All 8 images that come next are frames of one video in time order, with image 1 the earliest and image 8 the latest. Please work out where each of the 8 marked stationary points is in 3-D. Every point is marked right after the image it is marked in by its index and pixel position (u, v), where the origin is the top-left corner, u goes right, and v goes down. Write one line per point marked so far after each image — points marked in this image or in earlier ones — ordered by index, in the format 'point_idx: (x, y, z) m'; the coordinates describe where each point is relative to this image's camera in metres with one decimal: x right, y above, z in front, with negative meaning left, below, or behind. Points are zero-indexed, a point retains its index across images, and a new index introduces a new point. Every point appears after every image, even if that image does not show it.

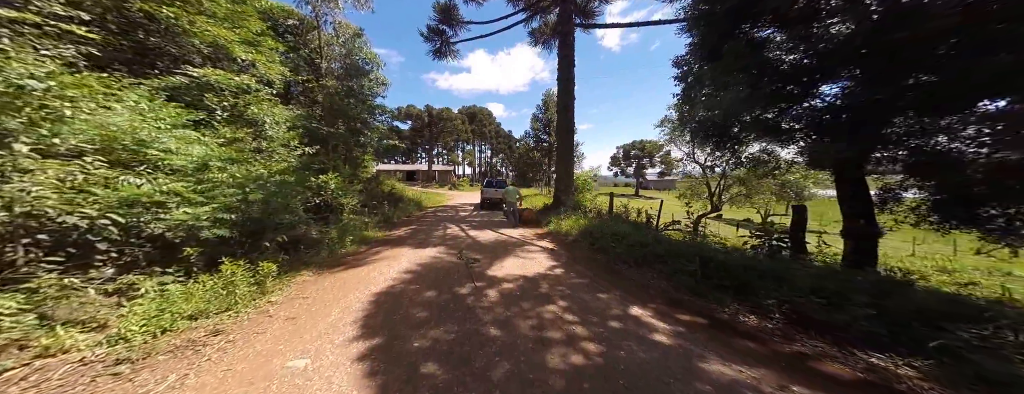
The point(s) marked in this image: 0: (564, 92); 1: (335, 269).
0: (+2.3, +4.5, +11.5) m
1: (-3.4, -1.4, +4.9) m
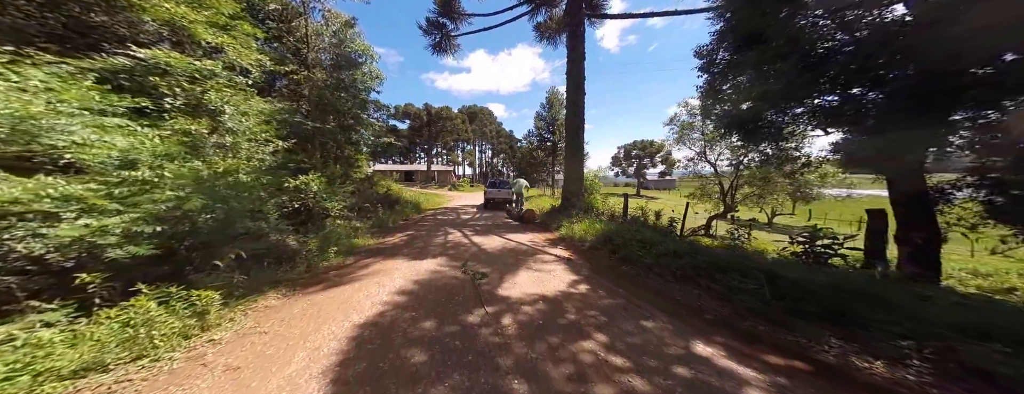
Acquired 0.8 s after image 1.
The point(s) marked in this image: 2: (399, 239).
0: (+2.5, +4.4, +10.7) m
1: (-3.1, -1.4, +4.0) m
2: (-3.3, -1.2, +7.6) m
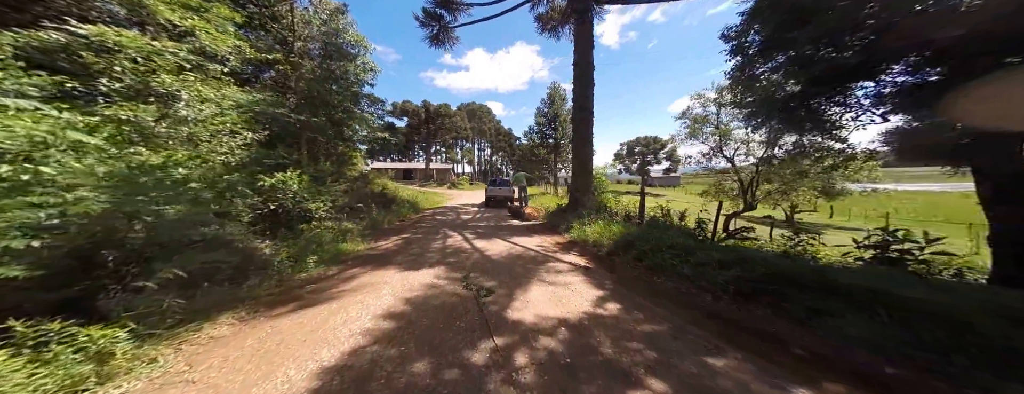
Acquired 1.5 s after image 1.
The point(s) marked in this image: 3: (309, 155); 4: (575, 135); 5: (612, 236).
0: (+2.6, +4.4, +9.8) m
1: (-2.9, -1.4, +3.2) m
2: (-3.1, -1.2, +6.8) m
3: (-7.1, +1.4, +9.2) m
4: (+2.5, +2.3, +10.0) m
5: (+2.4, -0.9, +6.3) m
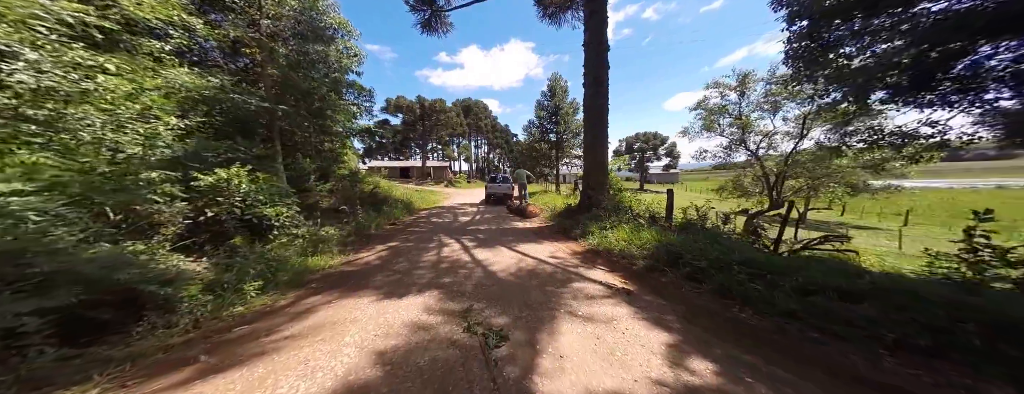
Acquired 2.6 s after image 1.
0: (+2.8, +4.5, +8.6) m
1: (-2.7, -1.4, +1.9) m
2: (-2.9, -1.2, +5.5) m
3: (-6.9, +1.4, +7.9) m
4: (+2.6, +2.4, +8.8) m
5: (+2.6, -0.9, +5.1) m
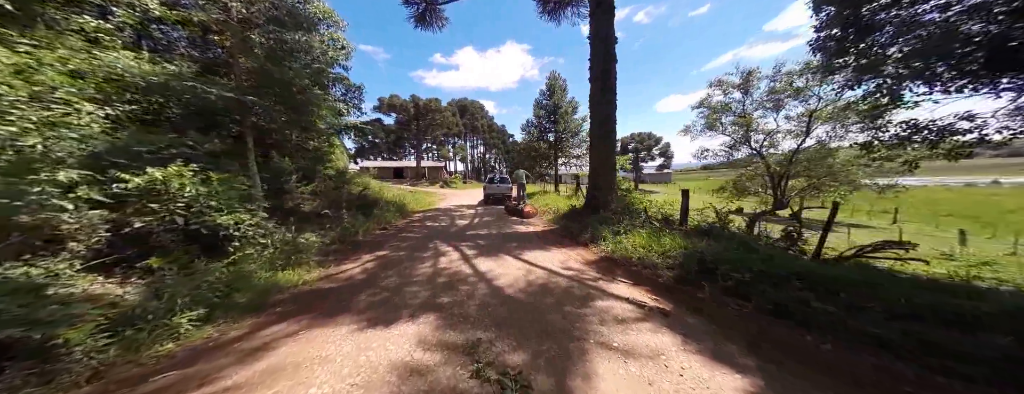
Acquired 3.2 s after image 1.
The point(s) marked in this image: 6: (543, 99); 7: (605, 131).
0: (+2.8, +4.4, +8.1) m
1: (-2.5, -1.5, +1.2) m
2: (-2.8, -1.2, +4.8) m
3: (-6.9, +1.3, +7.1) m
4: (+2.6, +2.3, +8.3) m
5: (+2.7, -0.9, +4.6) m
6: (+2.3, +7.0, +18.6) m
7: (+2.9, +2.0, +8.1) m
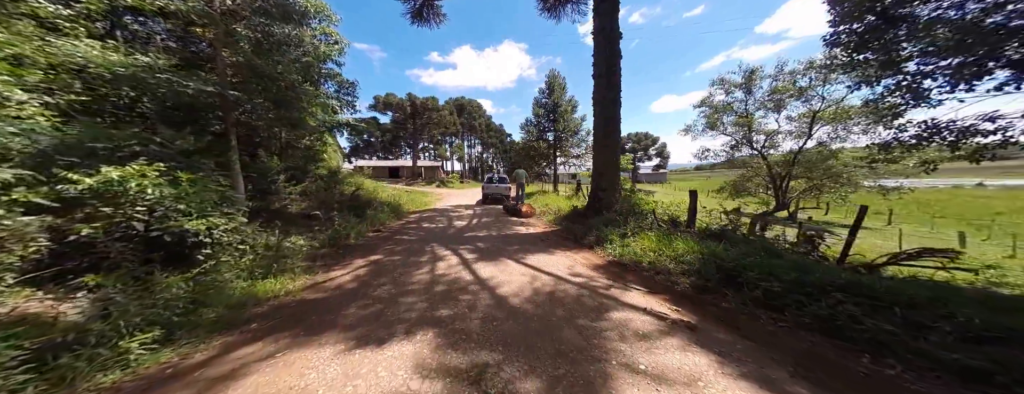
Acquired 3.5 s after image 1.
0: (+2.8, +4.4, +7.8) m
1: (-2.4, -1.5, +0.9) m
2: (-2.8, -1.3, +4.5) m
3: (-6.9, +1.3, +6.7) m
4: (+2.6, +2.3, +8.0) m
5: (+2.8, -1.0, +4.3) m
6: (+2.1, +6.9, +18.3) m
7: (+2.9, +2.0, +7.8) m
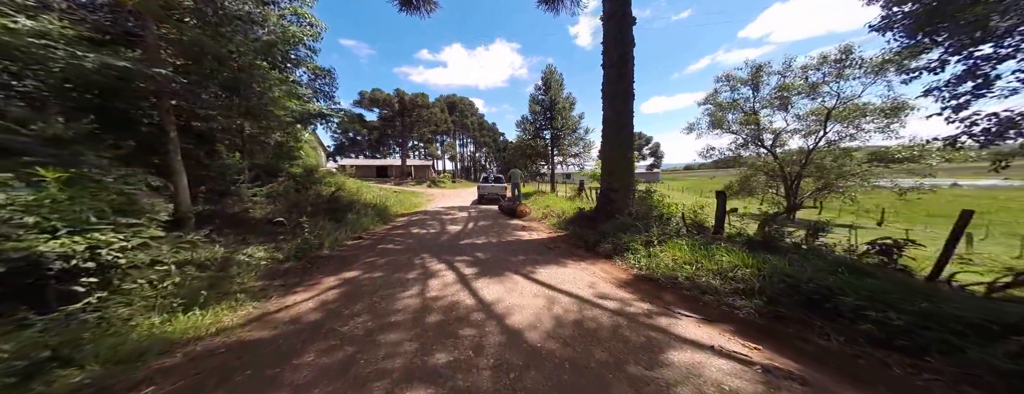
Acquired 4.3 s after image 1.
0: (+2.8, +4.4, +7.1) m
1: (-2.1, -1.5, -0.1) m
2: (-2.6, -1.3, +3.5) m
3: (-6.8, +1.2, +5.6) m
4: (+2.6, +2.3, +7.2) m
5: (+3.0, -1.0, +3.5) m
6: (+1.8, +6.9, +17.6) m
7: (+2.9, +2.0, +7.1) m
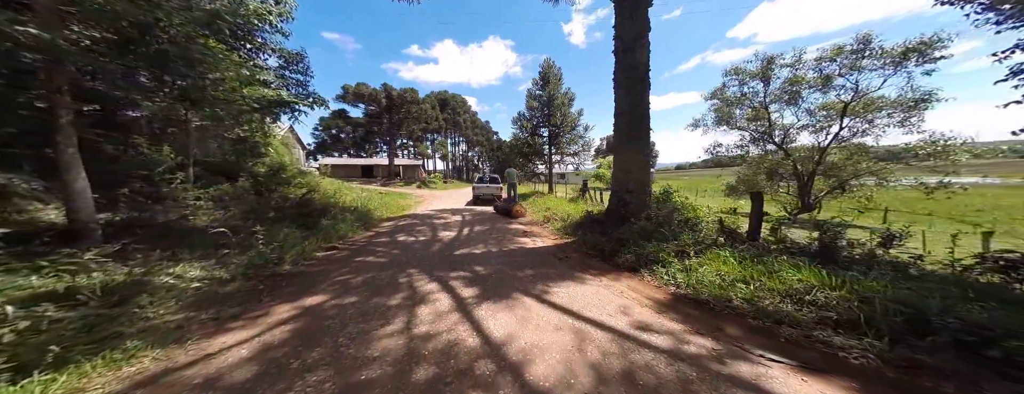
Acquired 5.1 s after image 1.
0: (+2.8, +4.4, +6.3) m
1: (-1.8, -1.5, -1.0) m
2: (-2.4, -1.3, +2.5) m
3: (-6.7, +1.2, +4.5) m
4: (+2.7, +2.3, +6.4) m
5: (+3.1, -1.0, +2.8) m
6: (+1.4, +6.8, +16.8) m
7: (+2.9, +1.9, +6.3) m
